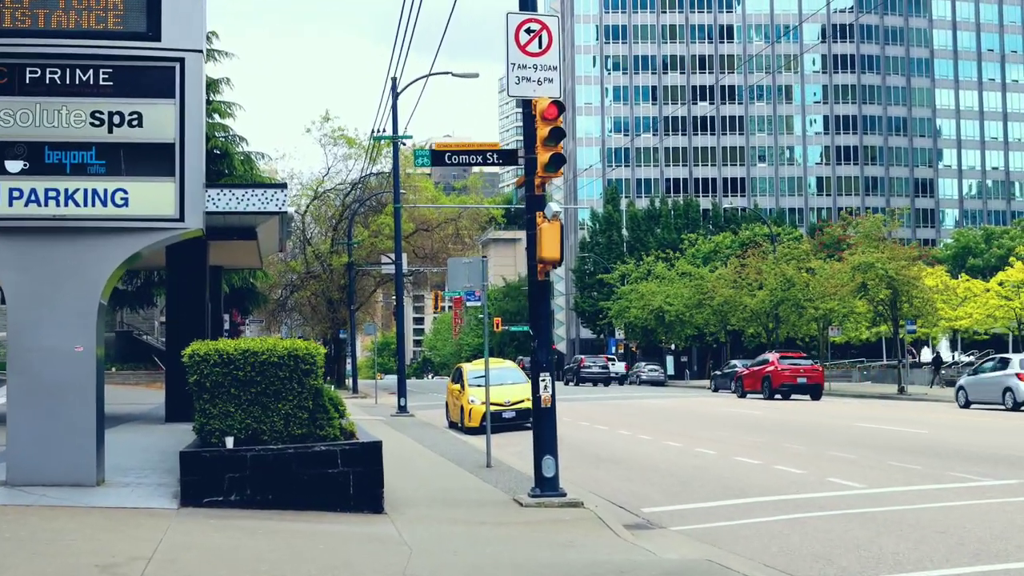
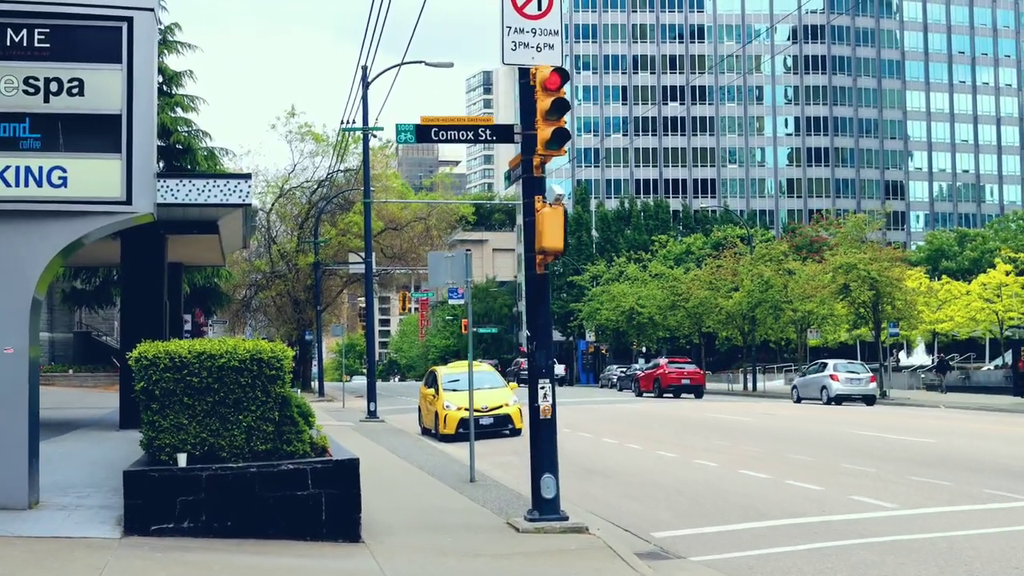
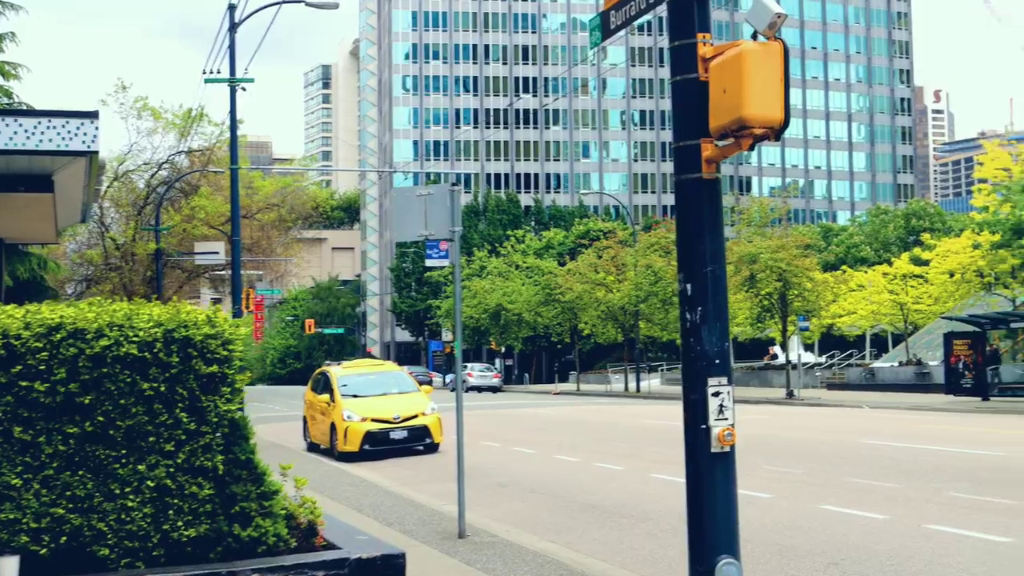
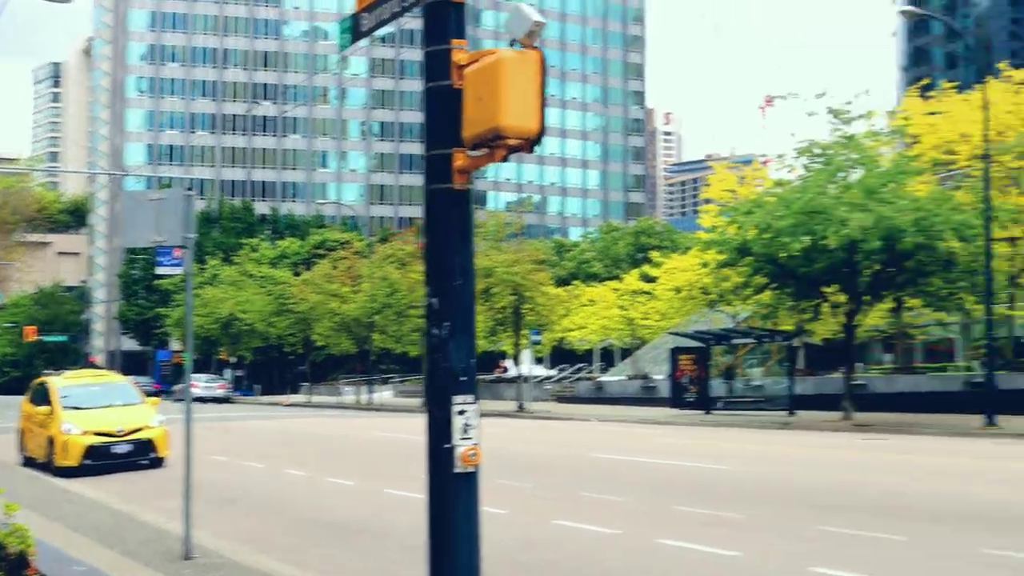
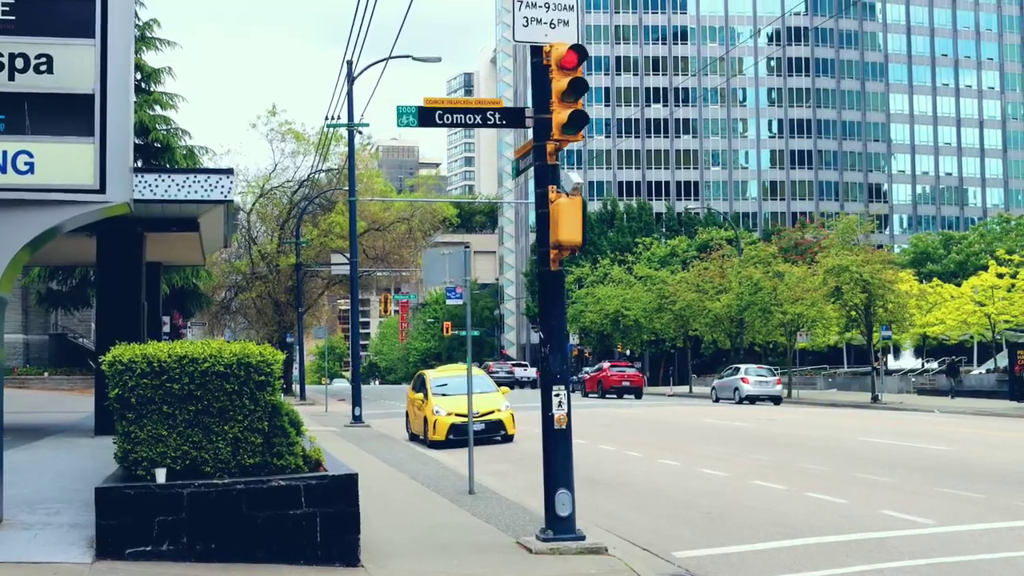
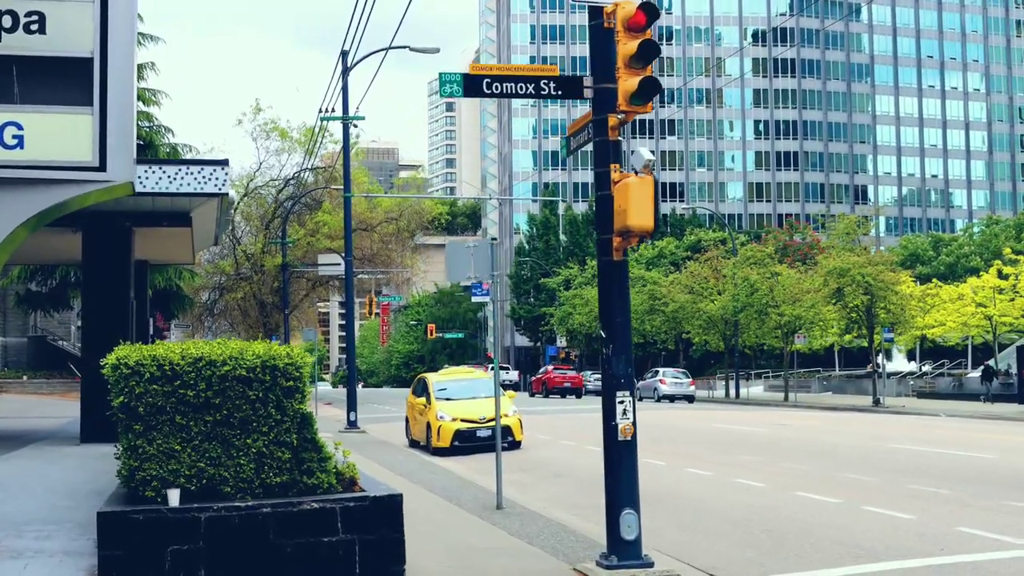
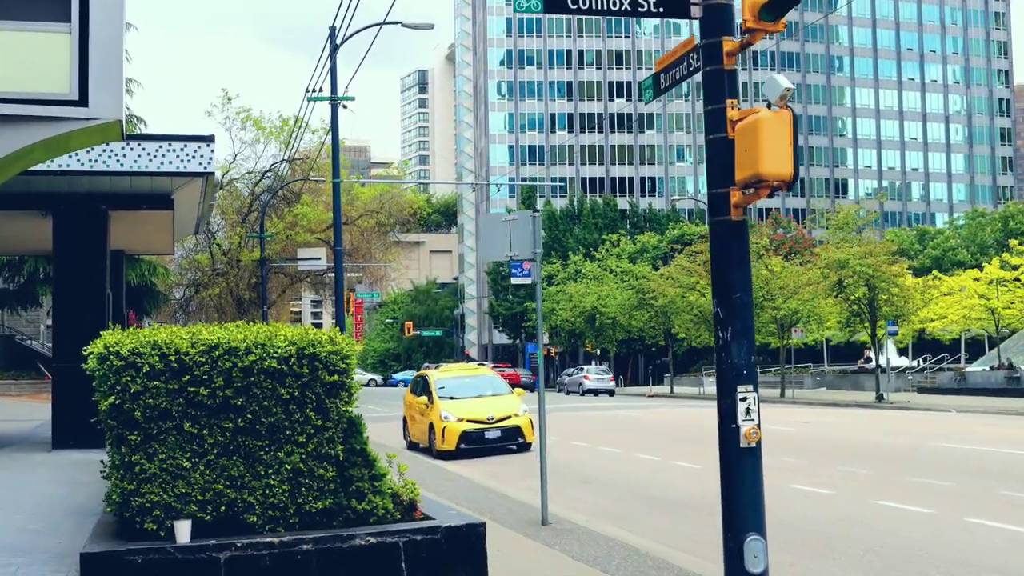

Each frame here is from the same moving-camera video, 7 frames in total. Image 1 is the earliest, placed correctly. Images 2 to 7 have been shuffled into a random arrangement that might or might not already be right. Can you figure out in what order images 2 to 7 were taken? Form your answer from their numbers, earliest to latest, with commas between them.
2, 5, 6, 7, 3, 4
